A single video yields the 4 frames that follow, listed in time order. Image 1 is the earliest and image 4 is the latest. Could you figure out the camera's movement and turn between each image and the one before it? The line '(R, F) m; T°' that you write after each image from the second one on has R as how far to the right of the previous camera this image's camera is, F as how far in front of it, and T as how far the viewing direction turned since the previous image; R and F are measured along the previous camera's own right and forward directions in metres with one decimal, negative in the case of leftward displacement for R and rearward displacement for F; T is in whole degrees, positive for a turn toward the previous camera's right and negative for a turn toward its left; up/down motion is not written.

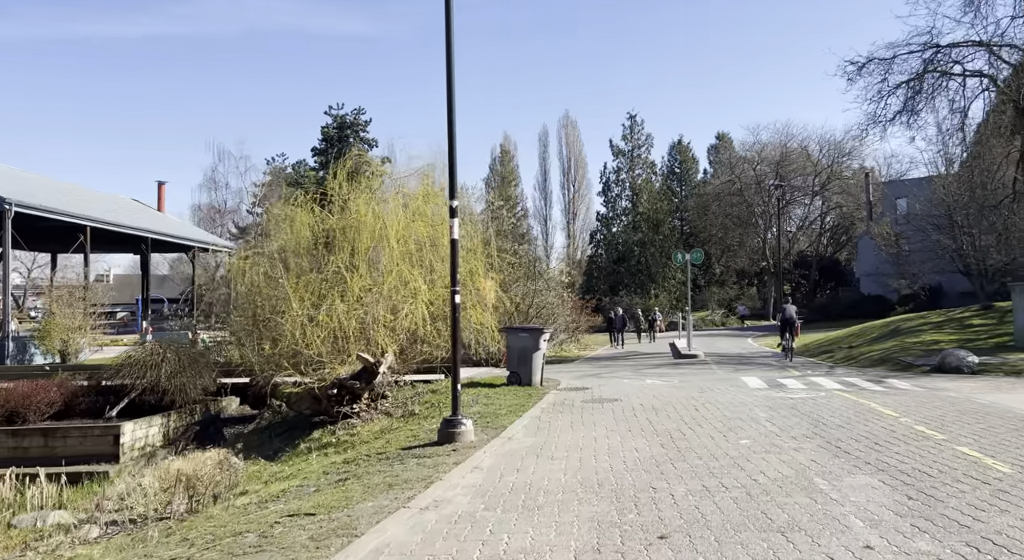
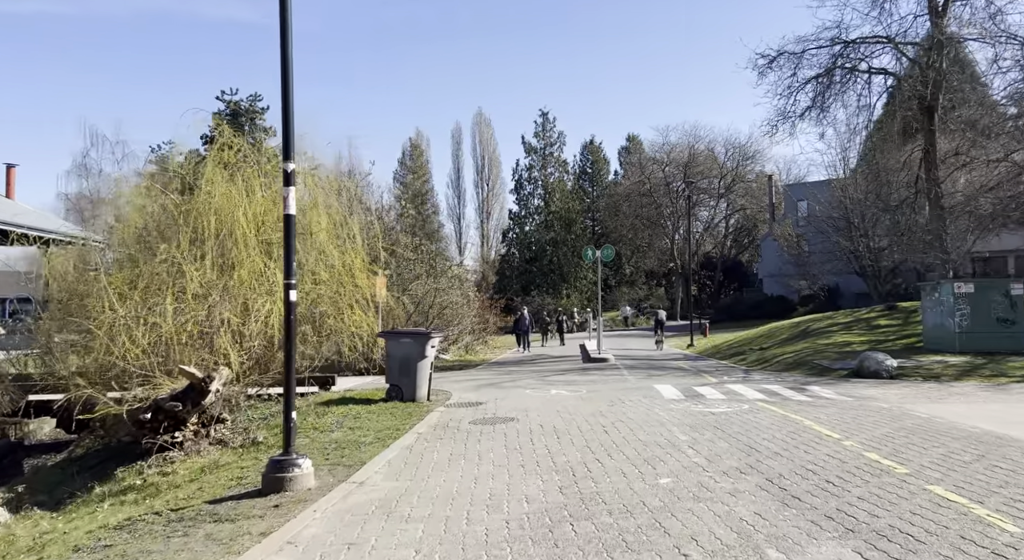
(+0.5, +2.2) m; +6°
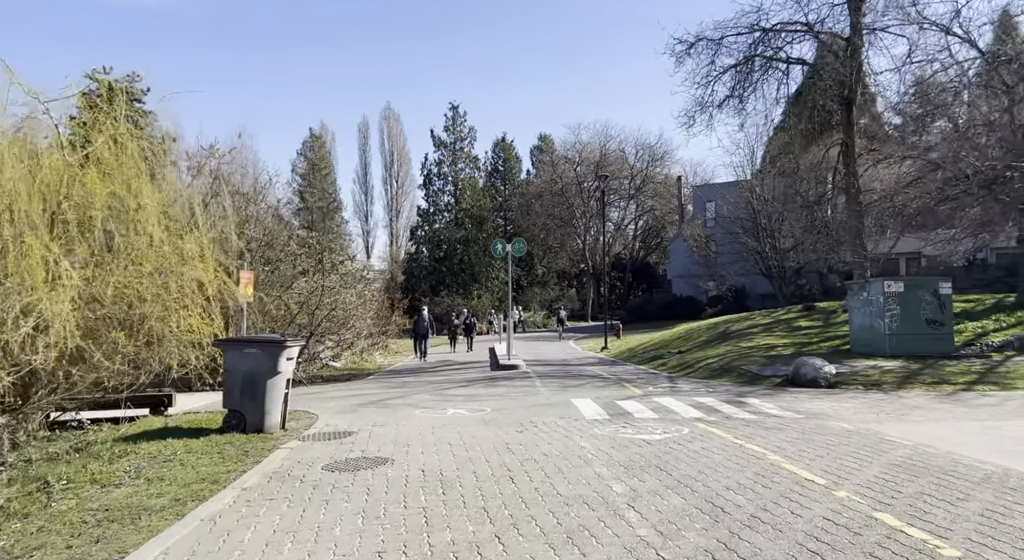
(+0.4, +2.8) m; +6°
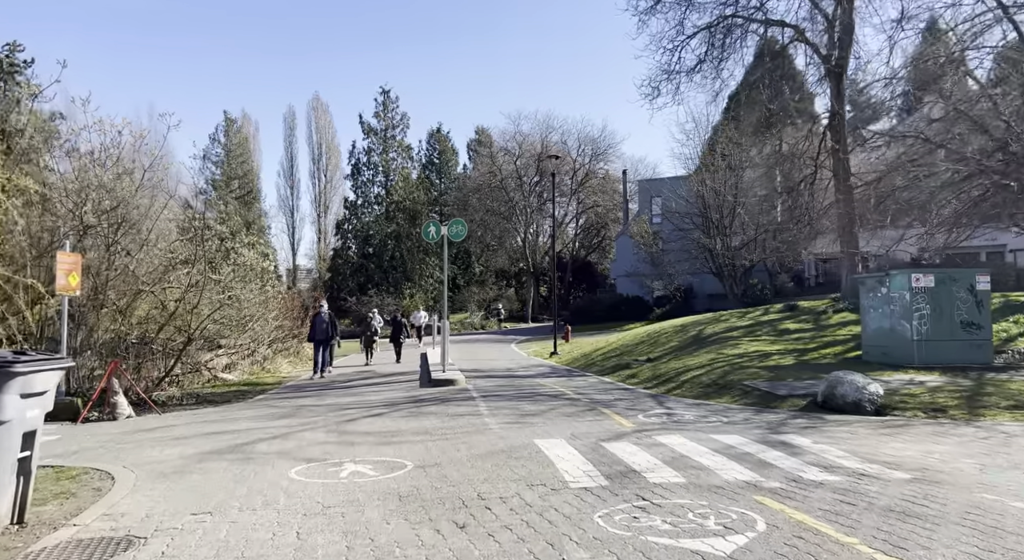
(0.0, +4.9) m; +5°
